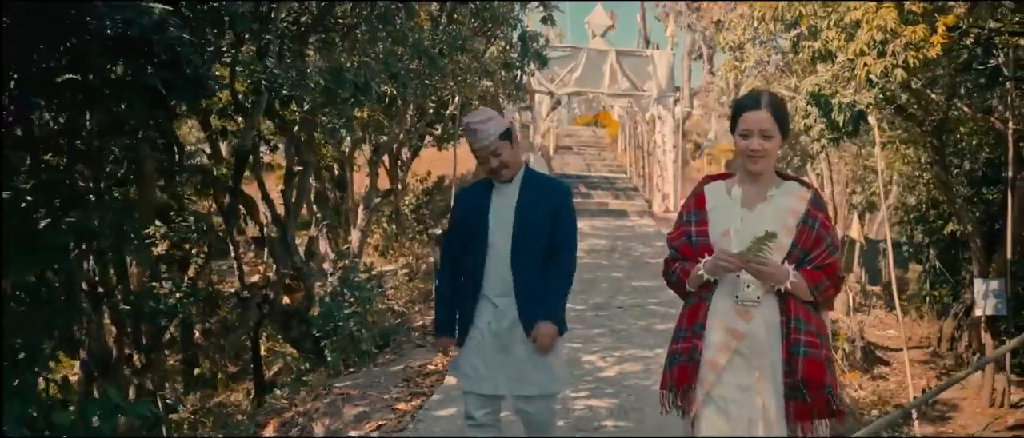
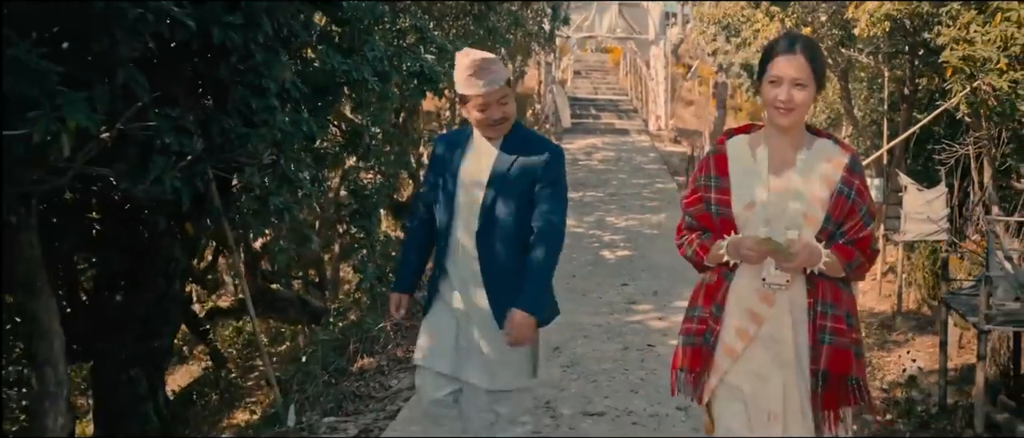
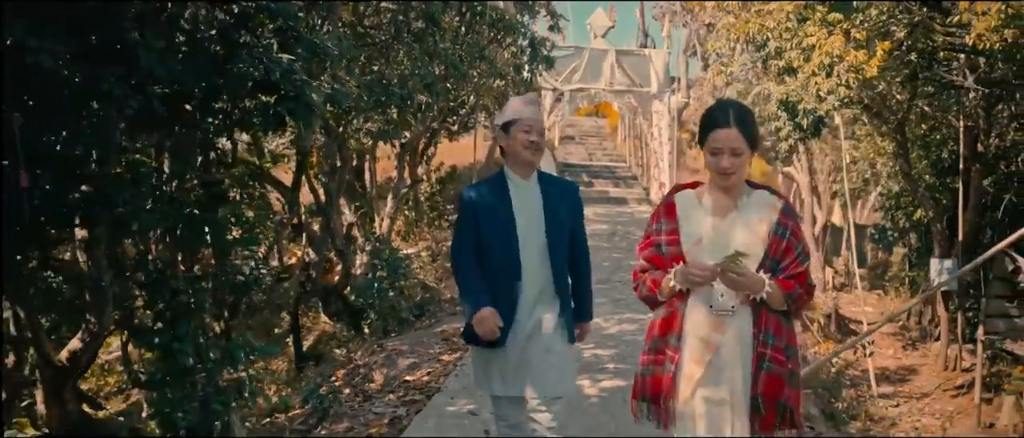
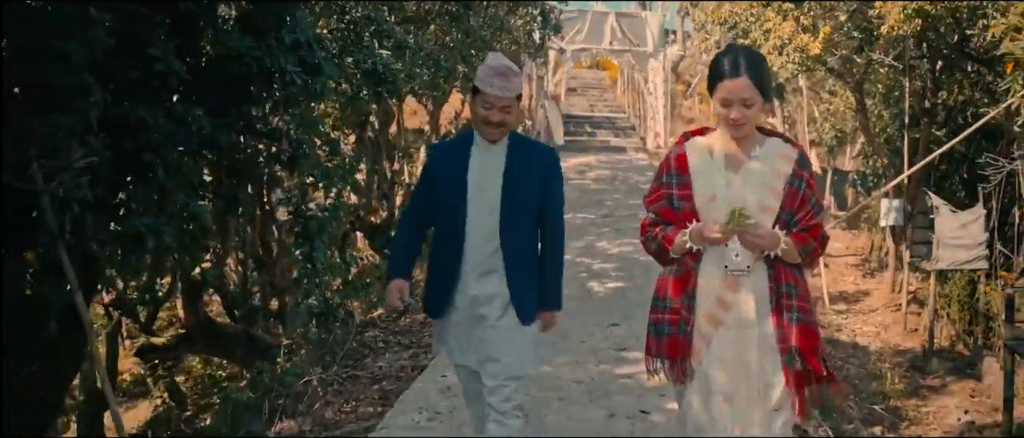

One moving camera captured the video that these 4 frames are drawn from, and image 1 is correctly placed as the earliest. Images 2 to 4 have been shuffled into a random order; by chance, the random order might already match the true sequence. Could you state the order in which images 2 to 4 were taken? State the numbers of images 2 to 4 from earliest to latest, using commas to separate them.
3, 4, 2
